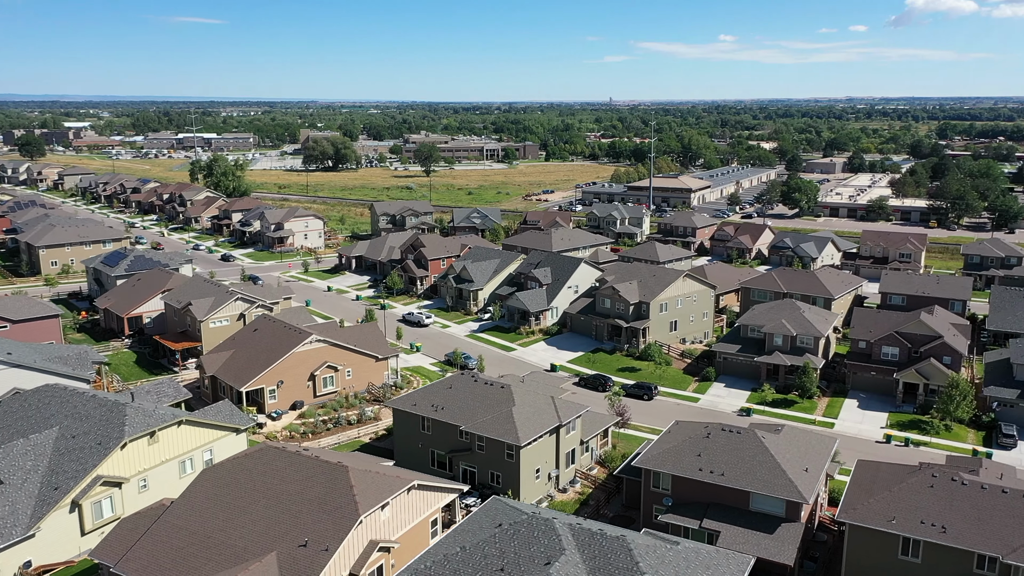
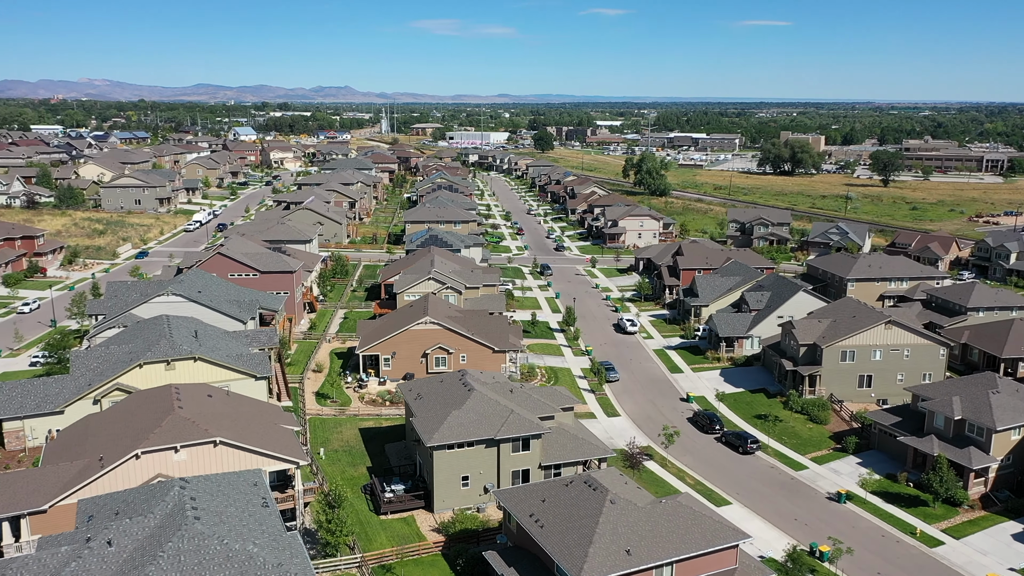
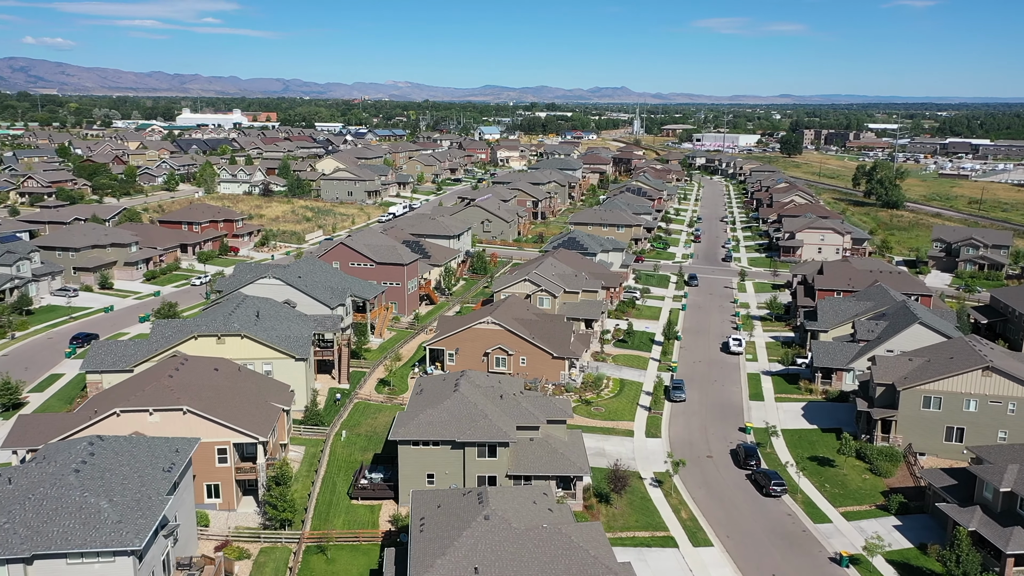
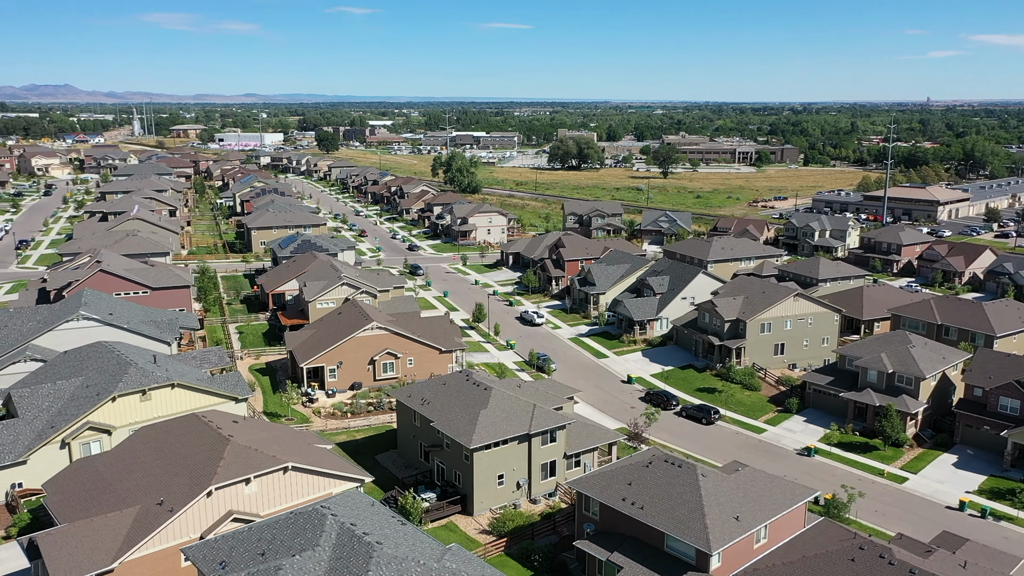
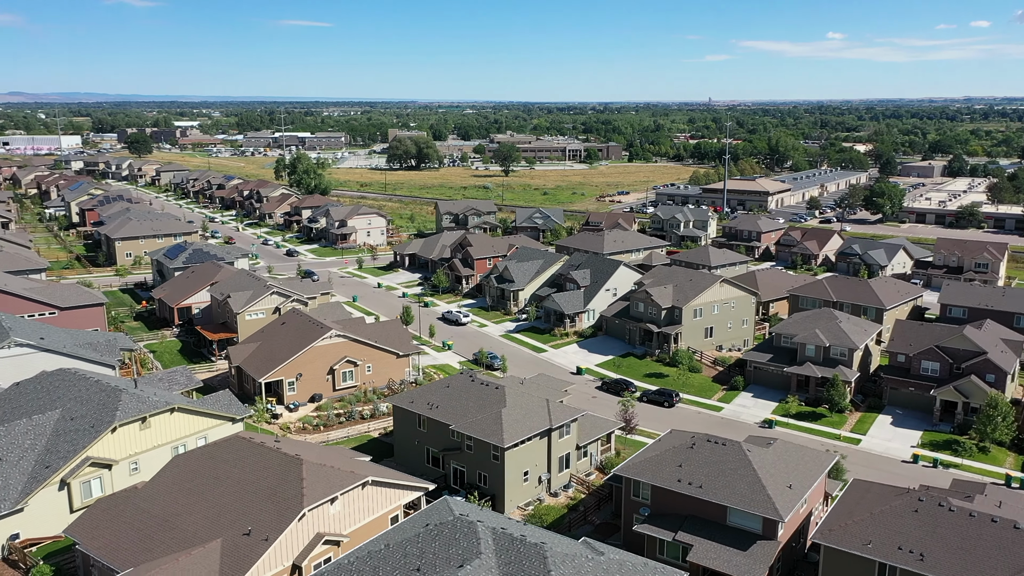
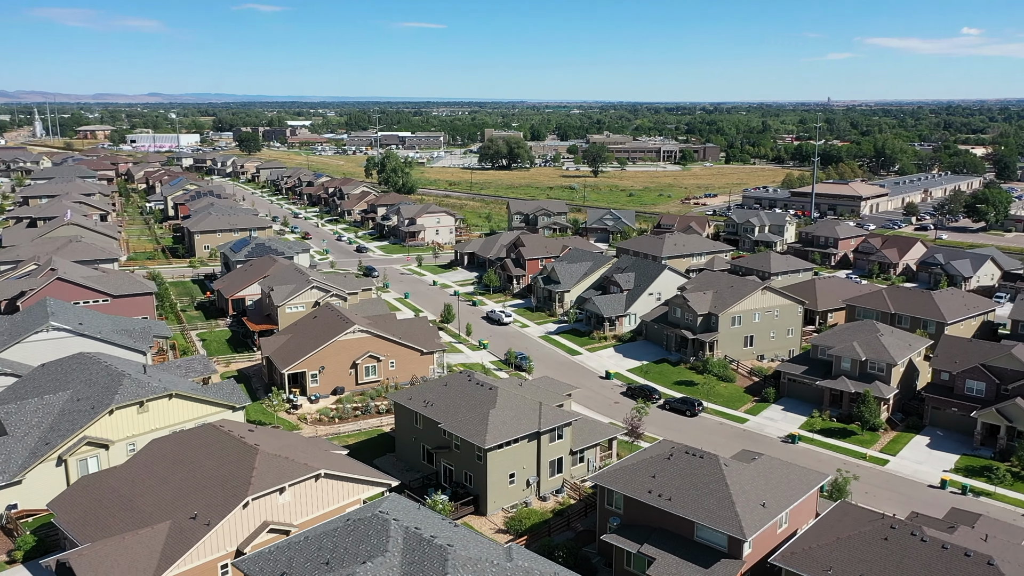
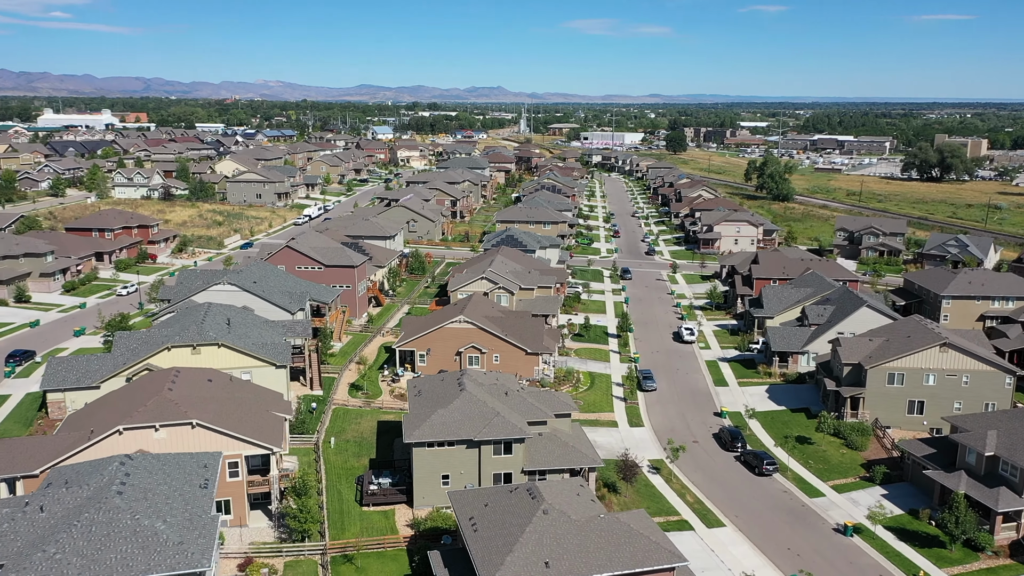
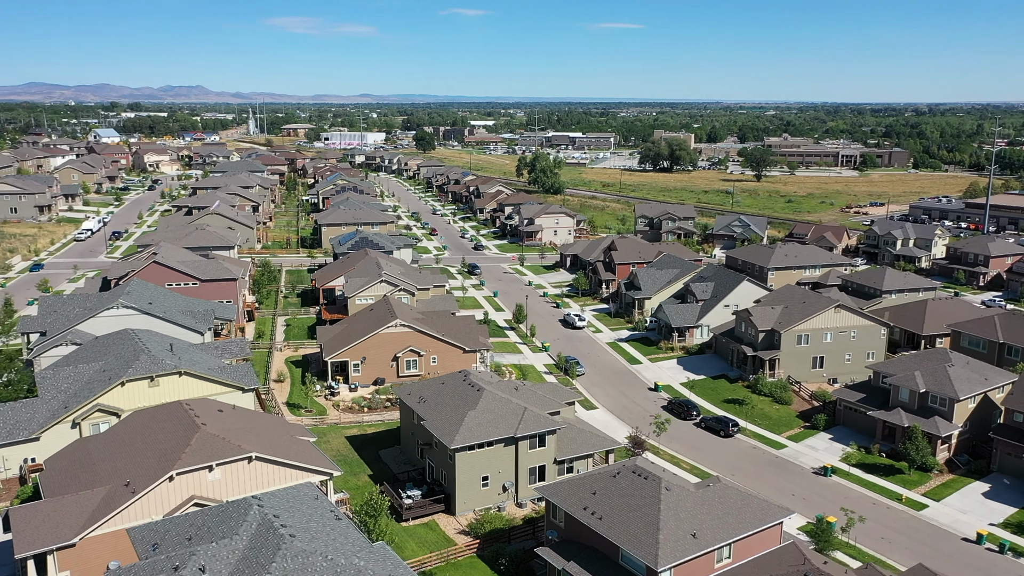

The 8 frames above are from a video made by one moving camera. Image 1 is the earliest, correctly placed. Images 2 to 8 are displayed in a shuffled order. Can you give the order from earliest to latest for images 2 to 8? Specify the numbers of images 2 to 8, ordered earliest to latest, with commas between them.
5, 6, 4, 8, 2, 7, 3
